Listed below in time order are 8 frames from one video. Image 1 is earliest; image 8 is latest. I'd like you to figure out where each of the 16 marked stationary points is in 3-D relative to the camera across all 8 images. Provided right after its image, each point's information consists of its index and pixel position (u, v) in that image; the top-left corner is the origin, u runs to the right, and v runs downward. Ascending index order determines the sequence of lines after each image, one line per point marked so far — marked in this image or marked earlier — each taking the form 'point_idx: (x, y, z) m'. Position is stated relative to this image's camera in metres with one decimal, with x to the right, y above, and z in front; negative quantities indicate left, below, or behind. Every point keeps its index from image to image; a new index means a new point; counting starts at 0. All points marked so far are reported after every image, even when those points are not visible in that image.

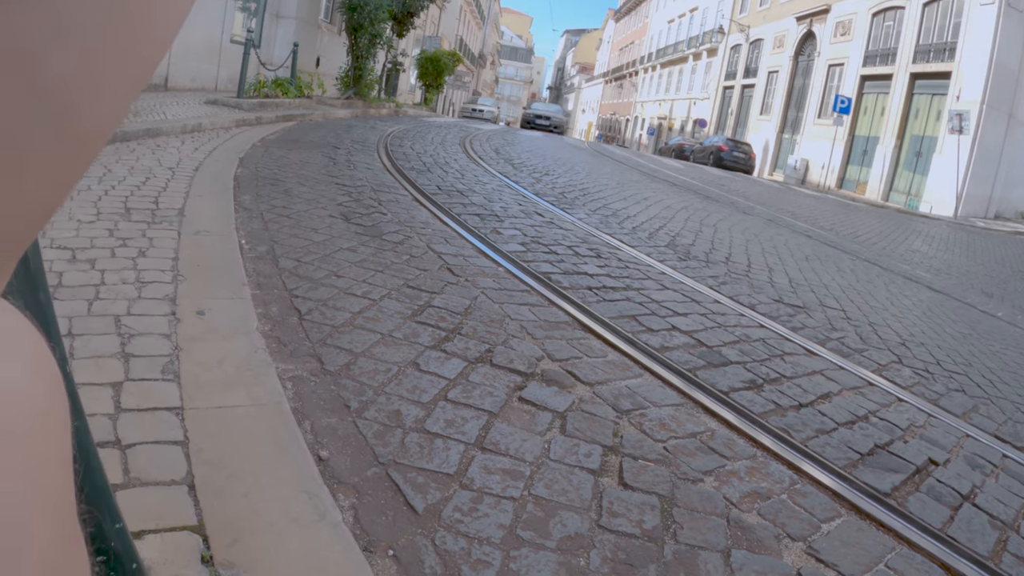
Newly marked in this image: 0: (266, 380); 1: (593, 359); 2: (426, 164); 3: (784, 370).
0: (-0.9, -0.4, +2.9) m
1: (+0.4, -0.3, +3.4) m
2: (-0.6, +1.0, +5.9) m
3: (+1.2, -0.4, +3.3) m
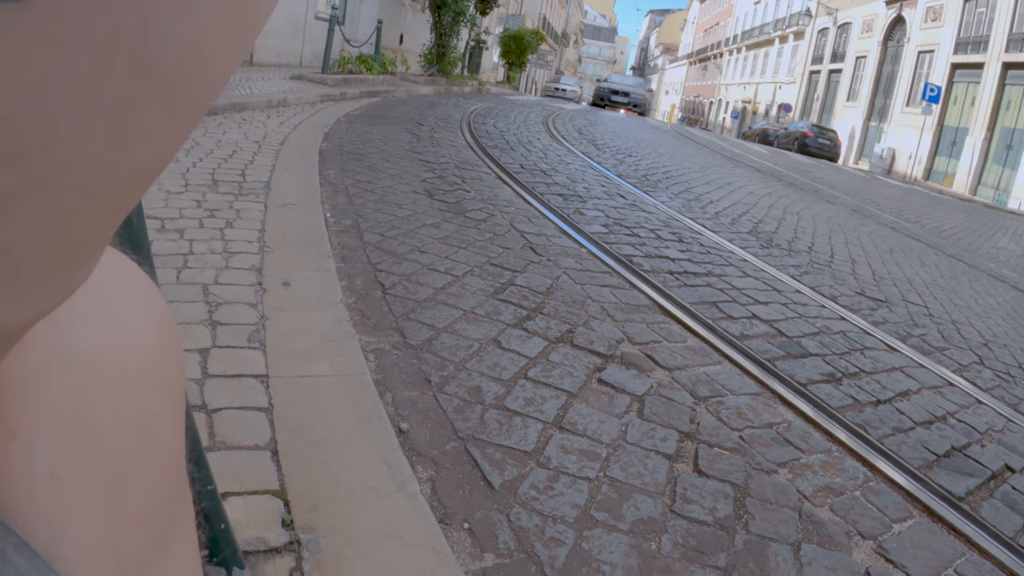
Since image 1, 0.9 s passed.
0: (-0.6, -0.3, +3.0) m
1: (+0.7, -0.3, +3.4) m
2: (0.0, +1.2, +5.9) m
3: (+1.5, -0.4, +3.2) m
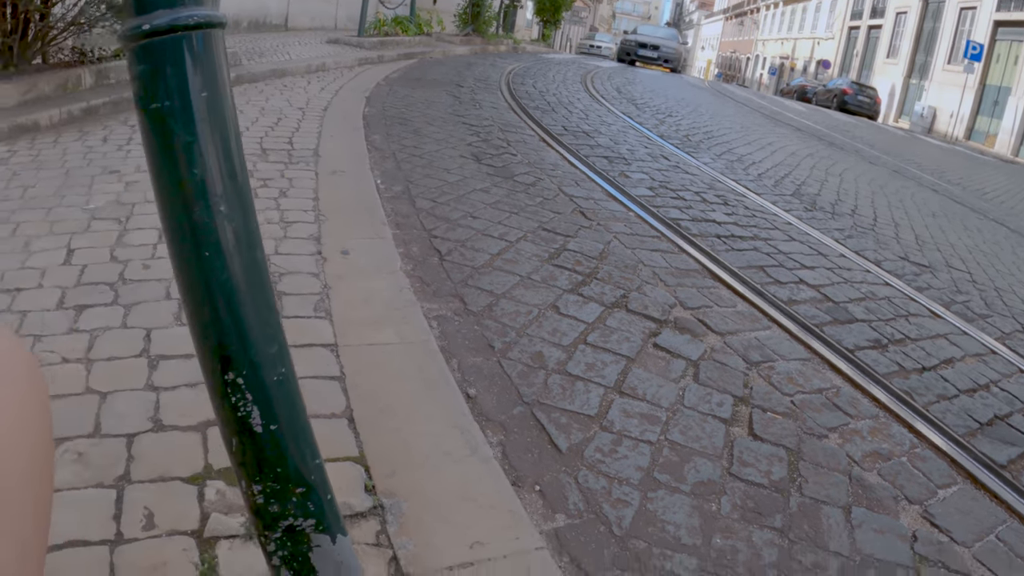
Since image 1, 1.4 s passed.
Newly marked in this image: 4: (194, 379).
0: (-0.4, -0.1, +3.1) m
1: (+1.0, -0.1, +3.4) m
2: (+0.3, +1.5, +5.9) m
3: (+1.8, -0.2, +3.3) m
4: (-1.1, -0.3, +2.7) m
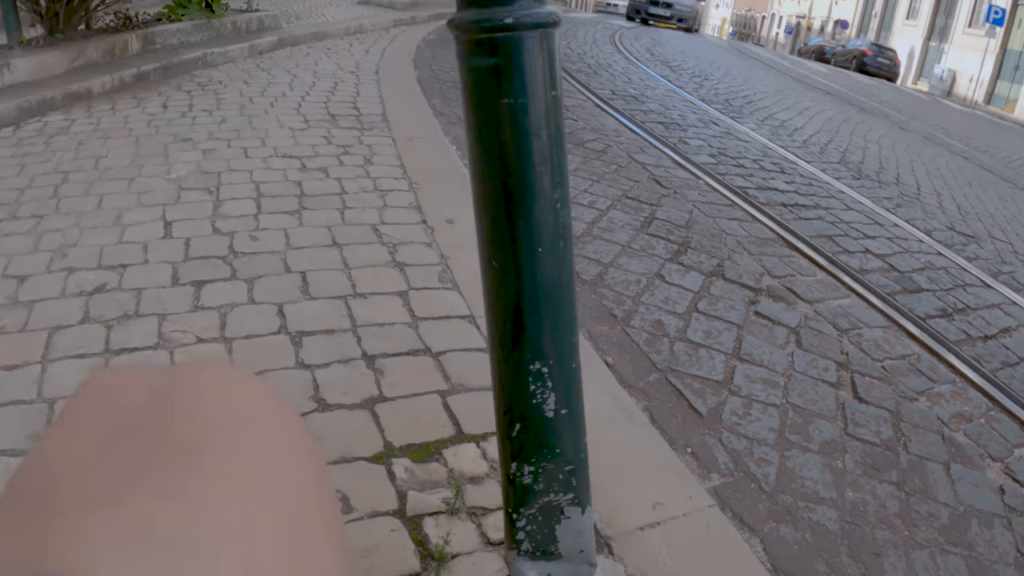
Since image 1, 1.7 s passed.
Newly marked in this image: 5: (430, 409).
0: (+0.1, 0.0, +3.2) m
1: (+1.4, +0.1, +3.6) m
2: (+0.6, +1.8, +6.0) m
3: (+2.3, -0.1, +3.5) m
4: (-0.6, -0.3, +2.7) m
5: (-0.3, -0.4, +2.6) m
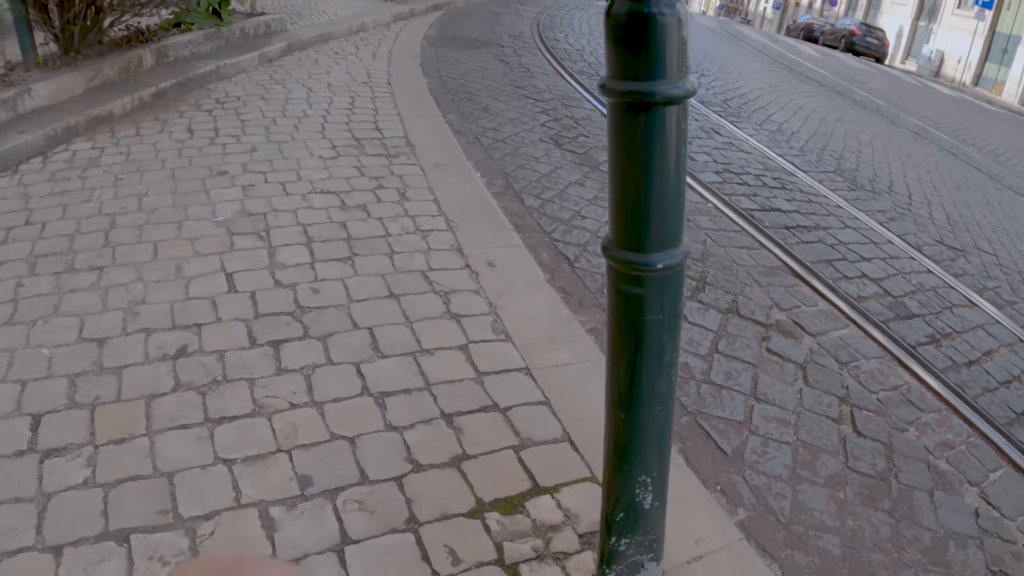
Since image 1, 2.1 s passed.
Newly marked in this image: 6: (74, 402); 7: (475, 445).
0: (+0.3, -0.2, +3.6) m
1: (+1.6, -0.1, +4.0) m
2: (+0.6, +1.9, +6.2) m
3: (+2.5, -0.2, +4.0) m
4: (-0.3, -0.5, +3.1) m
5: (0.0, -0.7, +3.0) m
6: (-1.9, -0.5, +3.2) m
7: (-0.1, -0.7, +3.0) m
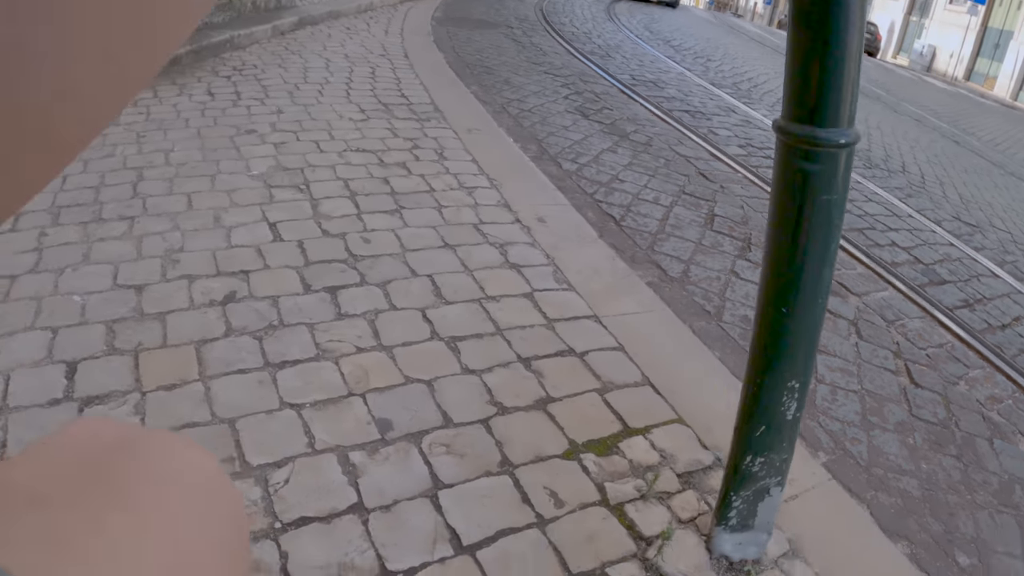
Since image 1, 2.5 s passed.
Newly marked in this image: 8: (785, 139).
0: (+0.6, 0.0, +3.5) m
1: (+1.9, +0.1, +4.1) m
2: (+0.7, +2.0, +6.2) m
3: (+2.7, 0.0, +4.2) m
4: (0.0, -0.3, +3.0) m
5: (+0.3, -0.5, +2.9) m
6: (-1.6, -0.2, +2.9) m
7: (+0.2, -0.4, +2.9) m
8: (+0.7, +0.4, +1.9) m
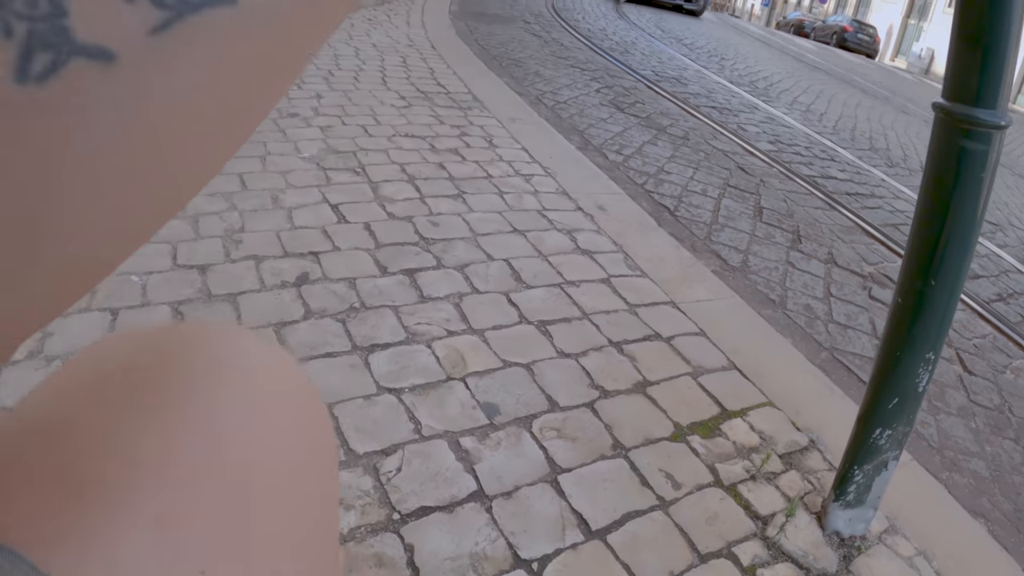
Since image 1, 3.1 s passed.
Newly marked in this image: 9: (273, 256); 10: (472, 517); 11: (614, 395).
0: (+0.9, +0.1, +3.5) m
1: (+2.1, +0.2, +4.2) m
2: (+0.8, +2.1, +6.2) m
3: (+3.0, 0.0, +4.3) m
4: (+0.3, -0.2, +3.0) m
5: (+0.7, -0.4, +2.9) m
6: (-1.2, -0.1, +2.8) m
7: (+0.6, -0.3, +2.9) m
8: (+1.1, +0.4, +1.9) m
9: (-1.0, +0.1, +3.1) m
10: (-0.1, -0.7, +2.3) m
11: (+0.4, -0.4, +2.8) m
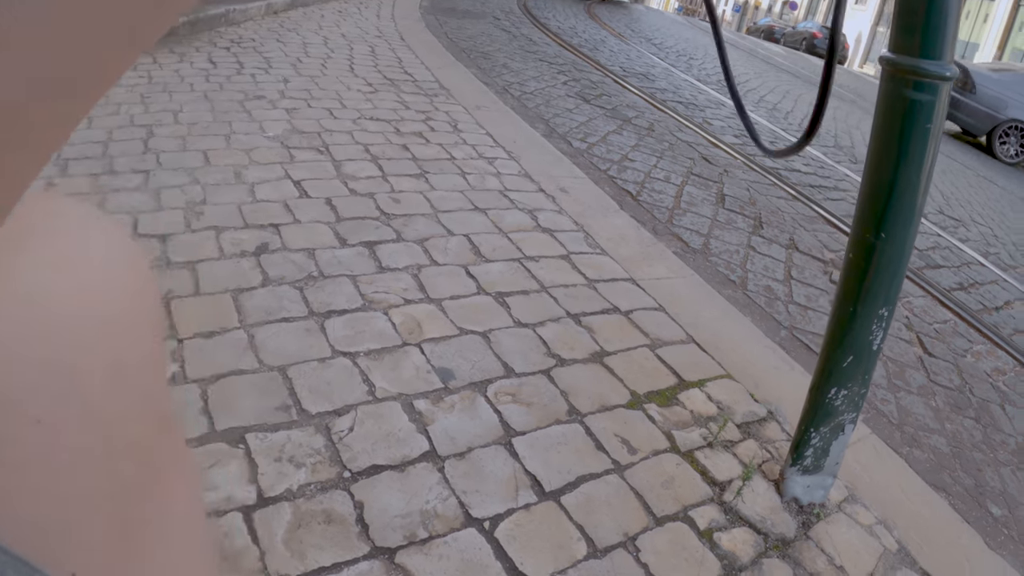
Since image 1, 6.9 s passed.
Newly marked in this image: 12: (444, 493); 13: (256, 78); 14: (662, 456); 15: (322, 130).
0: (+0.8, +0.2, +3.6) m
1: (+1.9, +0.2, +4.3) m
2: (+0.6, +2.1, +6.3) m
3: (+2.7, +0.1, +4.4) m
4: (+0.2, -0.1, +3.0) m
5: (+0.5, -0.3, +2.9) m
6: (-1.3, 0.0, +2.7) m
7: (+0.4, -0.2, +2.9) m
8: (+1.0, +0.6, +2.0) m
9: (-1.2, +0.3, +3.1) m
10: (-0.3, -0.6, +2.2) m
11: (+0.2, -0.3, +2.8) m
12: (-0.2, -0.6, +2.2) m
13: (-1.5, +1.3, +4.3) m
14: (+0.5, -0.6, +2.5) m
15: (-1.0, +0.8, +3.8) m
